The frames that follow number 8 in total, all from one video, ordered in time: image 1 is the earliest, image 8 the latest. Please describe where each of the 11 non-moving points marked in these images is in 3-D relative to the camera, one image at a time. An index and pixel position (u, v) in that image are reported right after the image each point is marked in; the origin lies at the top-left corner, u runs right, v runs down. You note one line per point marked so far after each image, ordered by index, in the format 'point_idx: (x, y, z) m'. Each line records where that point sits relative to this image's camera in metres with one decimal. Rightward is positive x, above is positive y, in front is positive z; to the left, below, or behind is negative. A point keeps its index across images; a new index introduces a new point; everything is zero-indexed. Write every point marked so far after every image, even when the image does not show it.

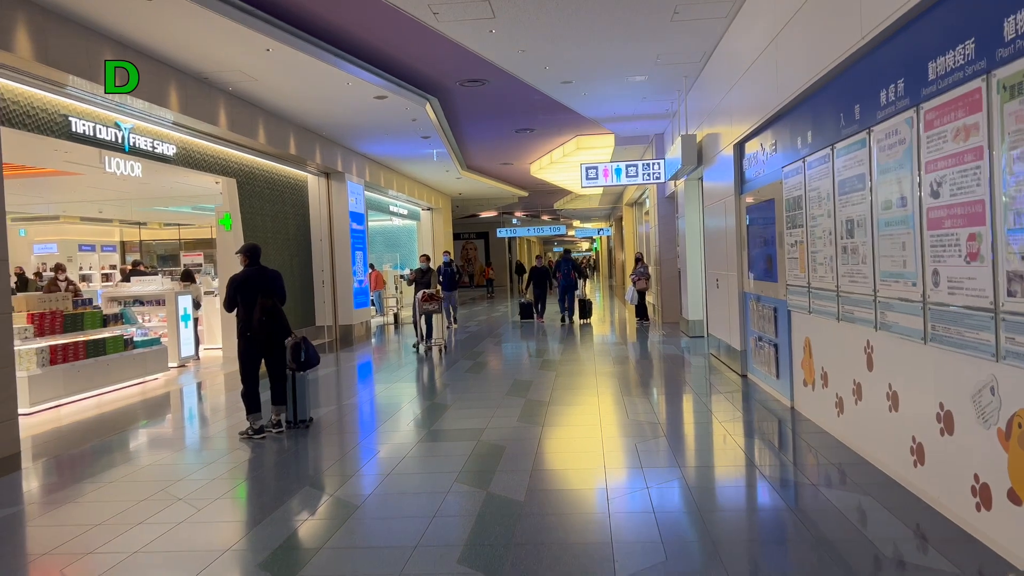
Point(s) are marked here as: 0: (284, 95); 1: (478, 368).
0: (-2.5, +2.1, +8.9) m
1: (-0.4, -1.0, +9.9) m
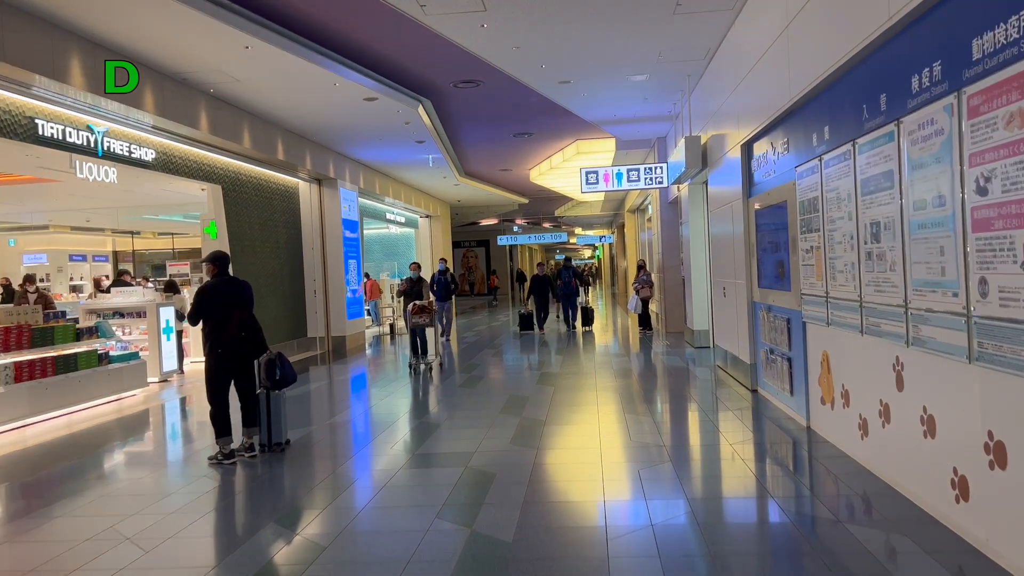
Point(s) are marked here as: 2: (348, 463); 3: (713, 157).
0: (-2.6, +2.0, +8.5) m
1: (-0.5, -1.1, +9.5) m
2: (-1.0, -1.1, +5.3) m
3: (+2.1, +1.4, +8.5) m
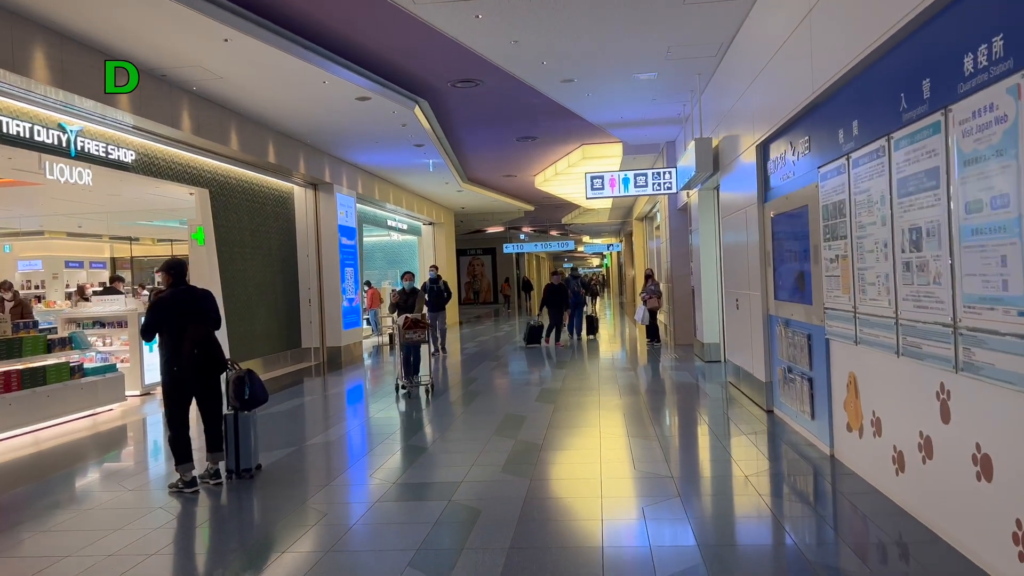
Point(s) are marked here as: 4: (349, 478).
0: (-2.6, +1.9, +8.0) m
1: (-0.5, -1.2, +9.0) m
2: (-1.1, -1.2, +4.8) m
3: (+2.1, +1.3, +8.0) m
4: (-1.0, -1.2, +5.0) m
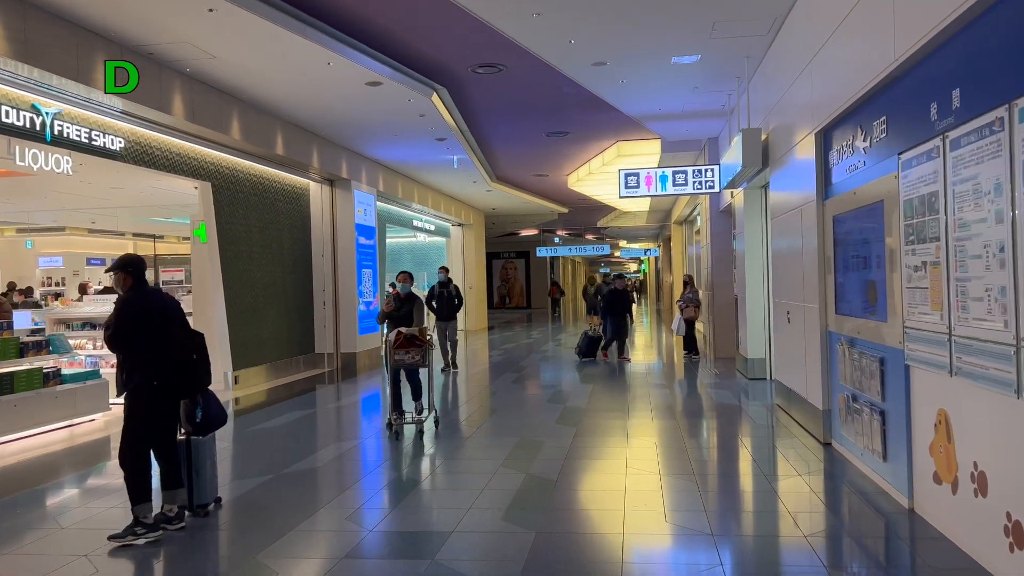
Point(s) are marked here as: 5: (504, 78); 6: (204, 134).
0: (-2.4, +1.9, +7.4) m
1: (-0.3, -1.2, +8.2) m
2: (-1.1, -1.2, +4.0) m
3: (+2.3, +1.2, +7.1) m
4: (-1.0, -1.2, +4.3) m
5: (-0.1, +2.3, +8.6) m
6: (-3.0, +1.5, +7.8) m
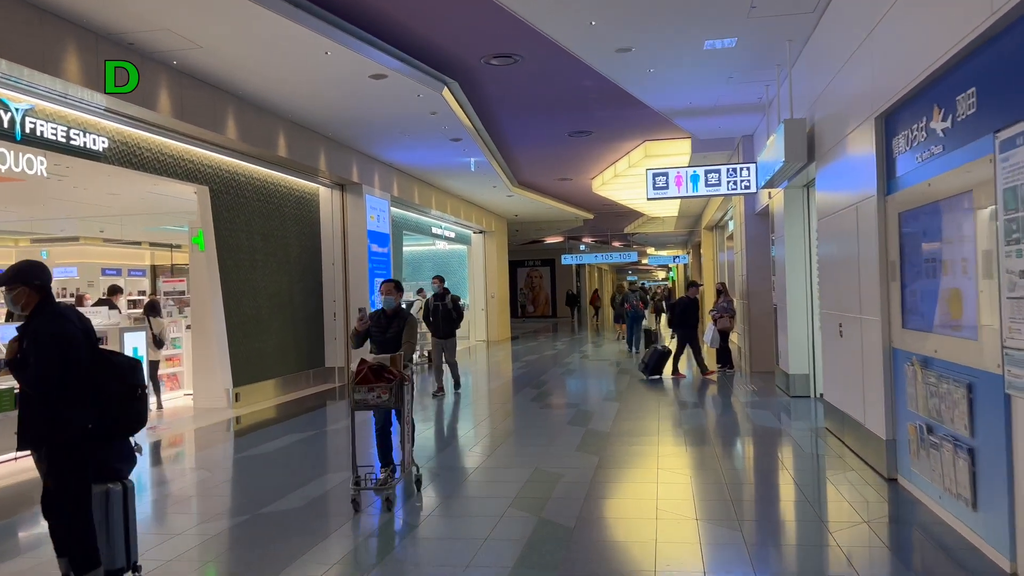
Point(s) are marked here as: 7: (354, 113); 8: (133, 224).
0: (-2.2, +1.8, +6.8) m
1: (-0.1, -1.3, +7.5) m
2: (-1.0, -1.3, +3.4) m
3: (+2.5, +1.1, +6.3) m
4: (-1.0, -1.3, +3.6) m
5: (+0.1, +2.2, +8.0) m
6: (-2.8, +1.4, +7.2) m
7: (-1.7, +1.8, +8.4) m
8: (-6.0, +1.0, +12.6) m
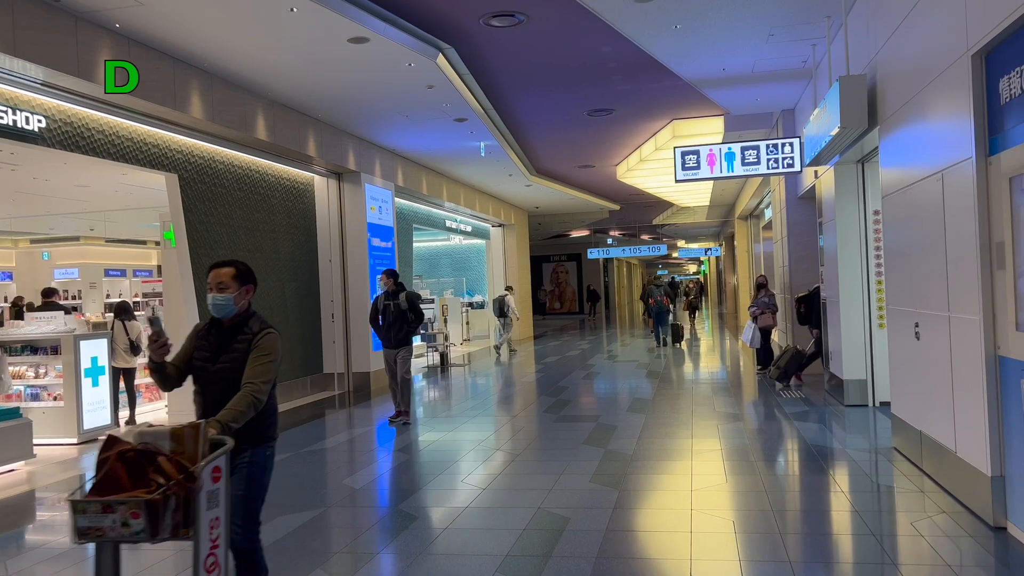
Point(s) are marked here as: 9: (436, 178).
0: (-2.2, +1.8, +5.8) m
1: (0.0, -1.3, +6.5) m
2: (-1.1, -1.3, +2.4) m
3: (+2.5, +1.2, +5.2) m
4: (-1.0, -1.3, +2.6) m
5: (+0.1, +2.2, +6.9) m
6: (-2.8, +1.4, +6.3) m
7: (-1.6, +1.8, +7.4) m
8: (-5.8, +1.0, +11.8) m
9: (-1.2, +1.7, +12.5) m
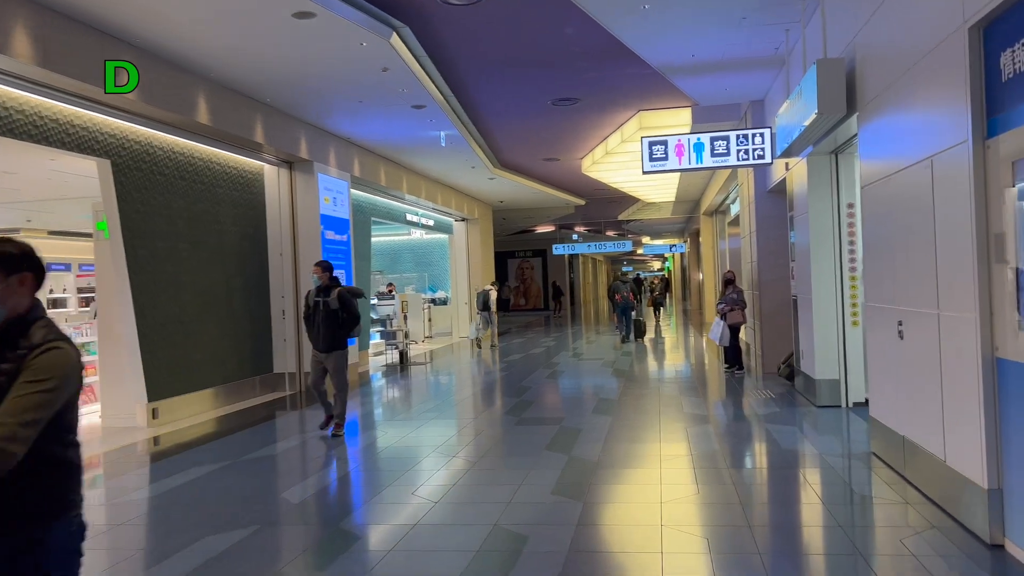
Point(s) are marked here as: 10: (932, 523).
0: (-2.5, +1.9, +5.4) m
1: (-0.3, -1.3, +6.1) m
2: (-1.3, -1.3, +2.0) m
3: (+2.2, +1.2, +4.9) m
4: (-1.2, -1.3, +2.2) m
5: (-0.2, +2.2, +6.5) m
6: (-3.1, +1.4, +5.8) m
7: (-1.9, +1.9, +6.9) m
8: (-6.3, +1.1, +11.2) m
9: (-1.8, +1.8, +12.0) m
10: (+1.9, -1.1, +3.7) m
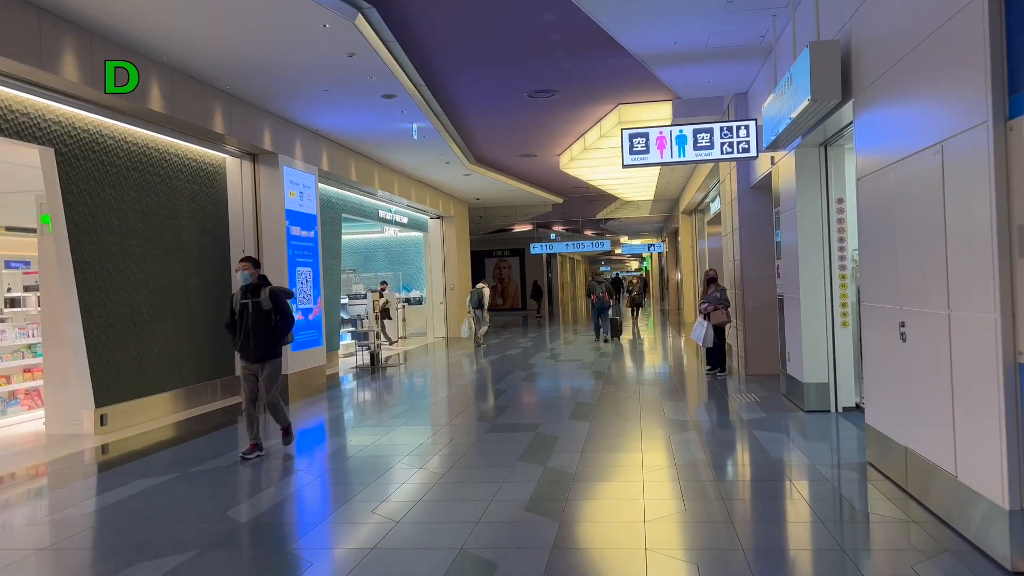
0: (-2.7, +1.9, +4.9) m
1: (-0.5, -1.3, +5.7) m
2: (-1.3, -1.3, +1.6) m
3: (+2.0, +1.2, +4.6) m
4: (-1.3, -1.2, +1.8) m
5: (-0.4, +2.2, +6.2) m
6: (-3.3, +1.5, +5.3) m
7: (-2.2, +1.9, +6.5) m
8: (-6.7, +1.1, +10.6) m
9: (-2.1, +1.8, +11.6) m
10: (+1.8, -1.1, +3.4) m
